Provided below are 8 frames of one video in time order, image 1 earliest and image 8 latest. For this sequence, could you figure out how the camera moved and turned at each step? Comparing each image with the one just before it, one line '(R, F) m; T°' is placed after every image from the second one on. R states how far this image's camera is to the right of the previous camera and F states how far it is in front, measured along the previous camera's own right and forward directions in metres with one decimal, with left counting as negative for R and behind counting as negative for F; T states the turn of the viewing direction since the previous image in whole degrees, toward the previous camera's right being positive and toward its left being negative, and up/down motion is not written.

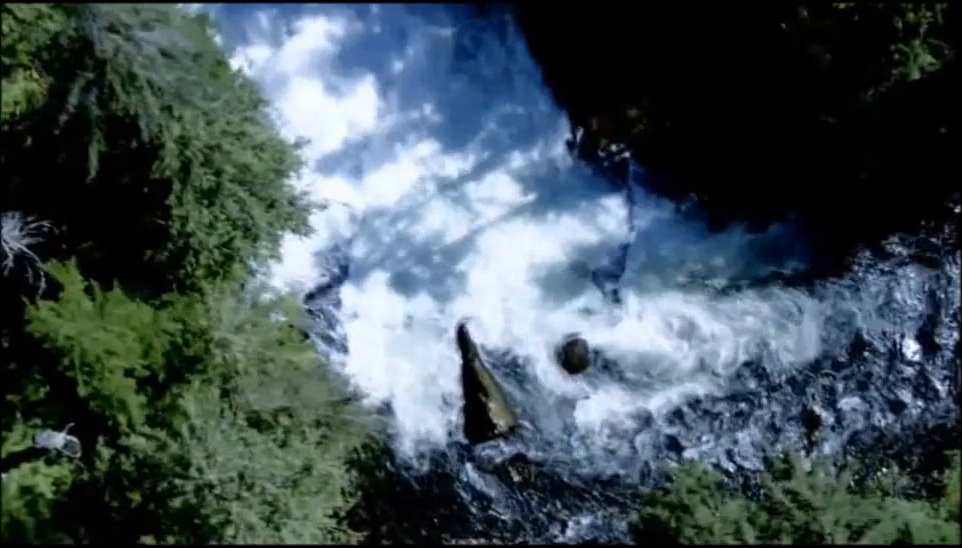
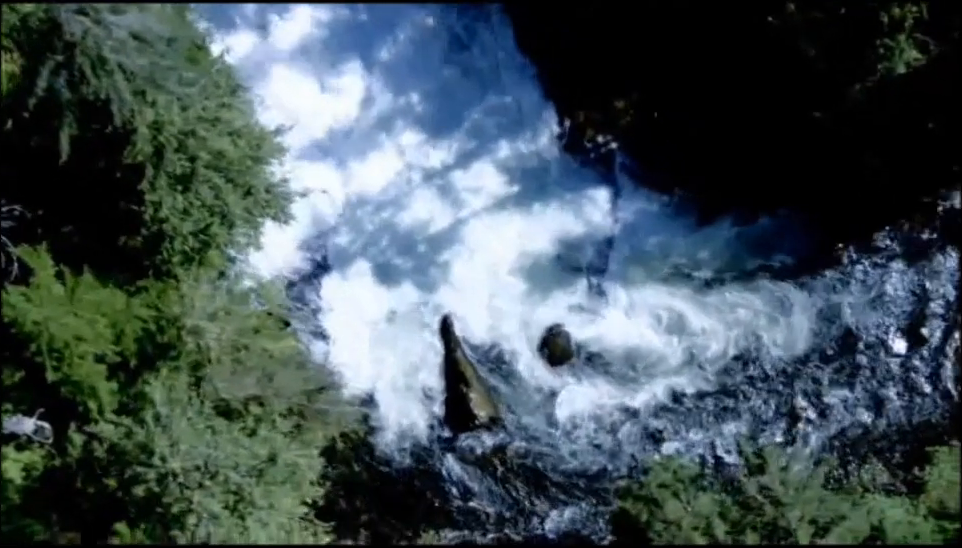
(+0.3, +0.1) m; 0°
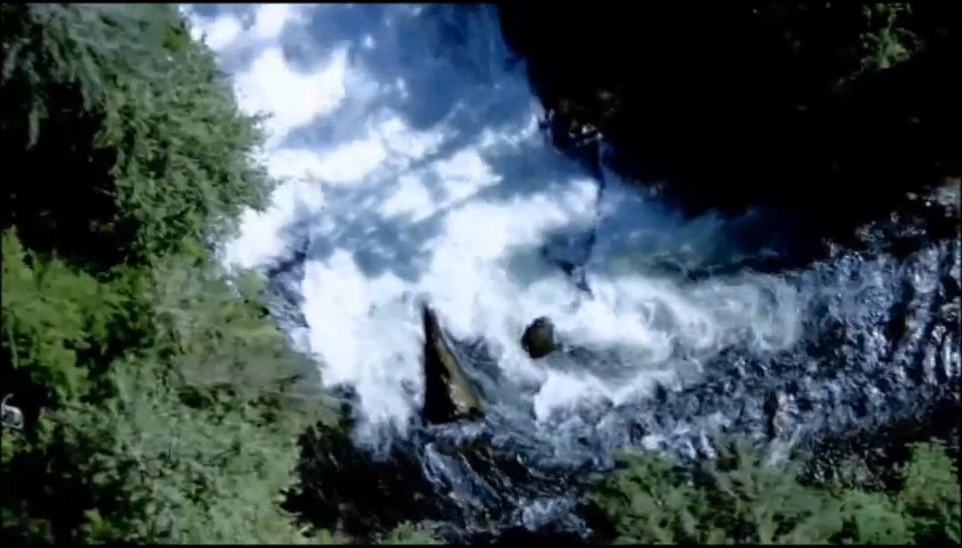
(+0.3, +0.1) m; 0°
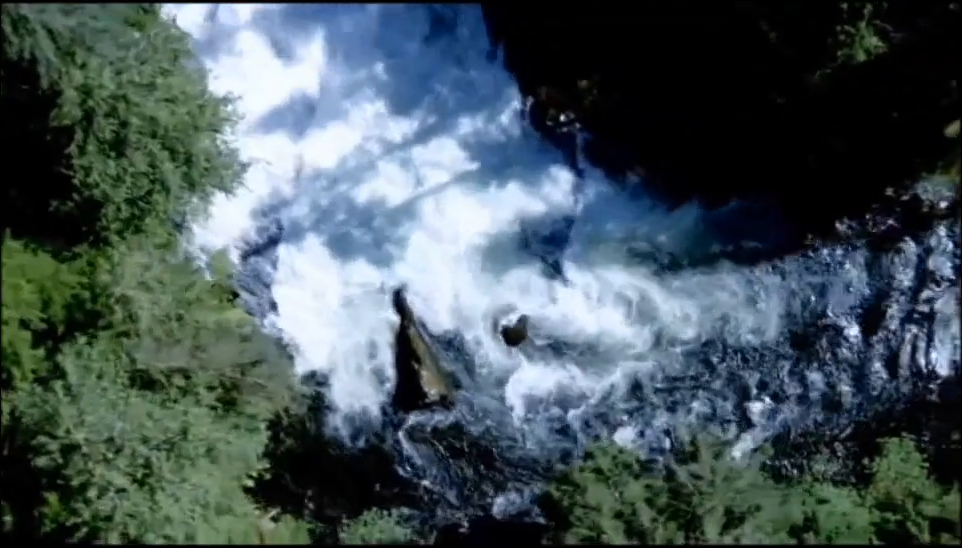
(+0.4, +0.1) m; 0°
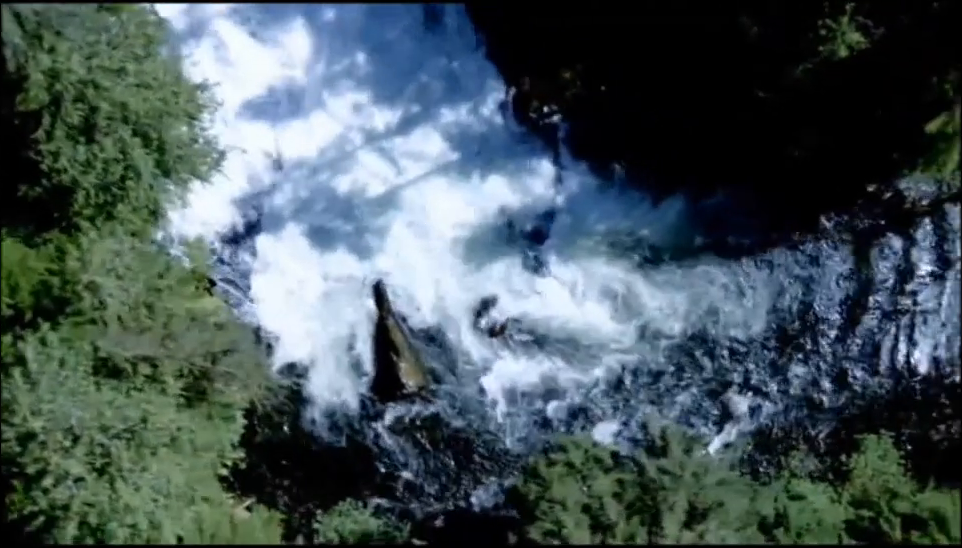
(+0.3, +0.1) m; 0°
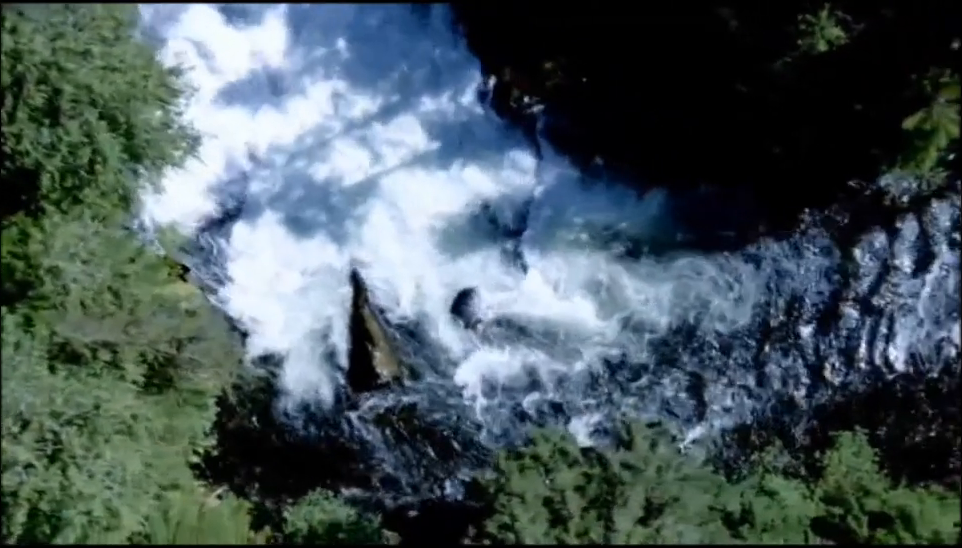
(+0.3, +0.1) m; 0°
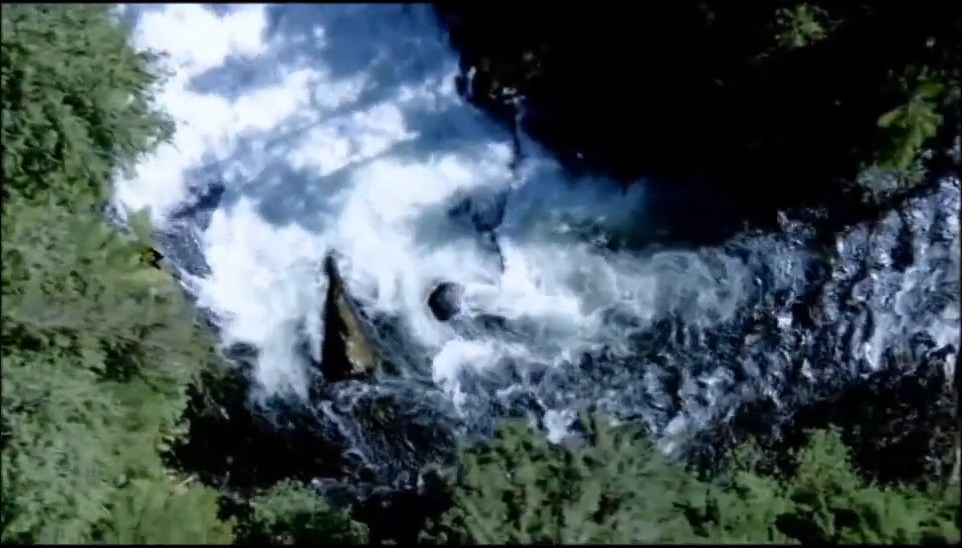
(+0.3, +0.1) m; 0°
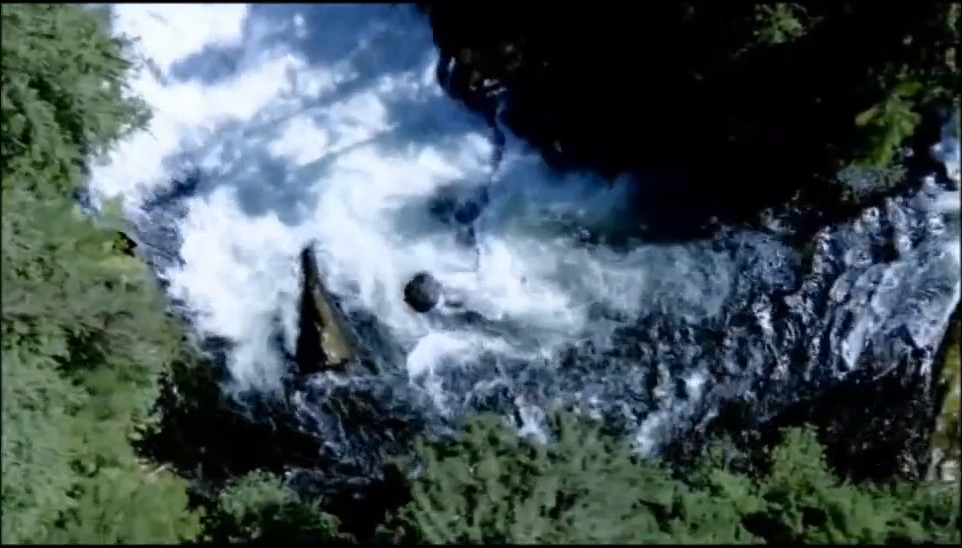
(+0.3, +0.1) m; 0°
